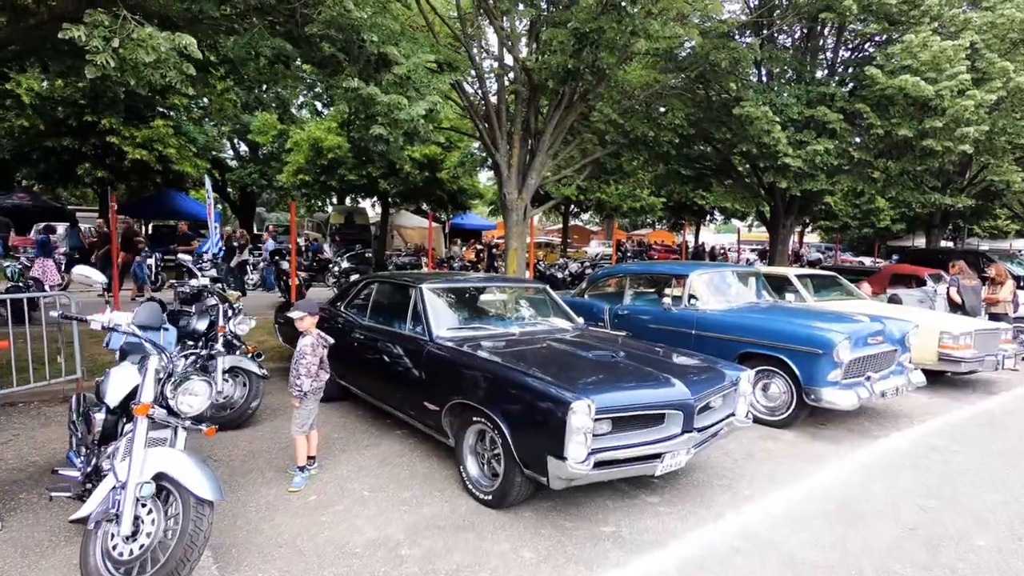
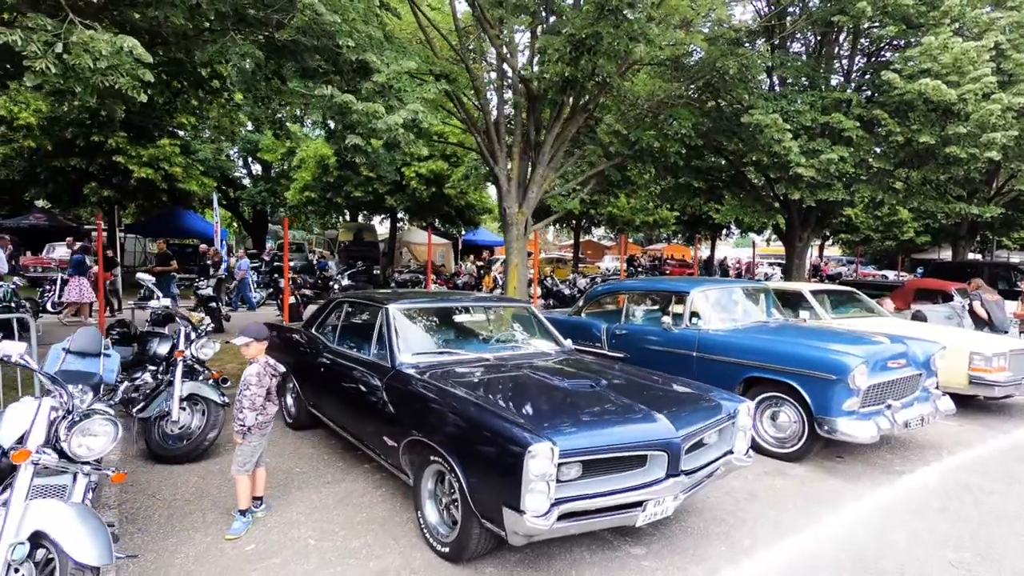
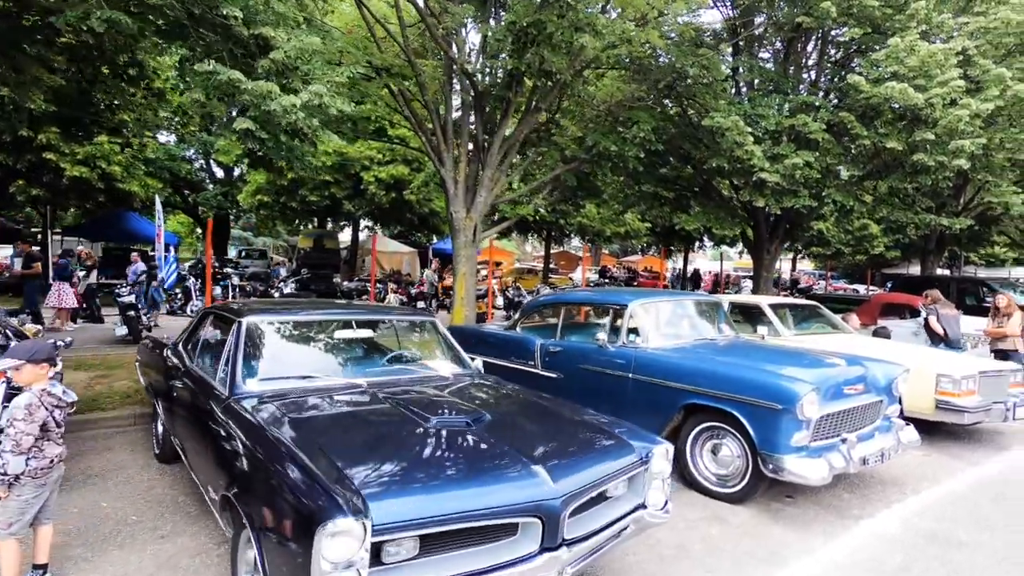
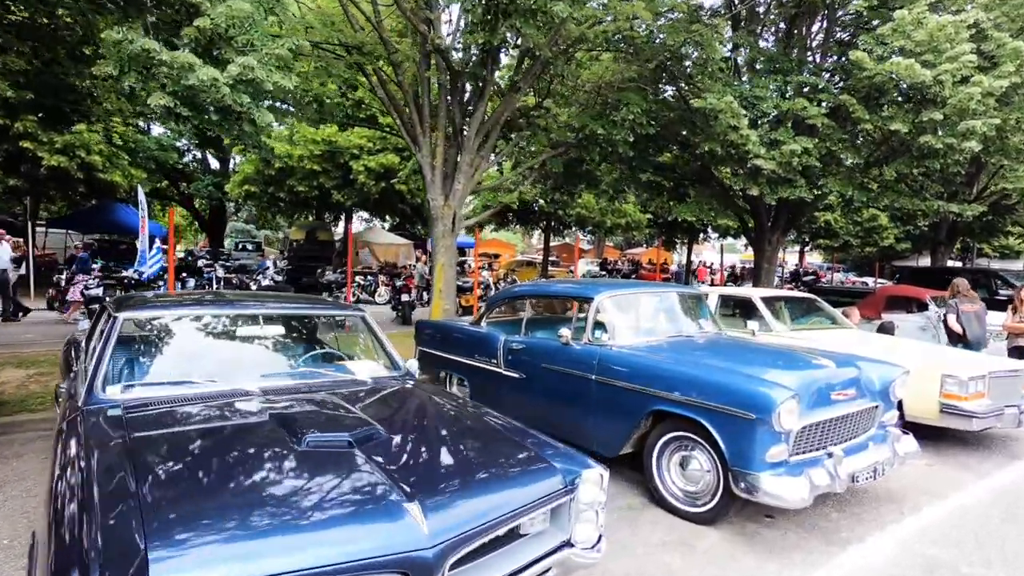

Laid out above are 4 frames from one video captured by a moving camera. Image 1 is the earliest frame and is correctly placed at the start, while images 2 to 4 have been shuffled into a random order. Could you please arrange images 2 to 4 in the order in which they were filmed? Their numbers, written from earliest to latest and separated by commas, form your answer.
2, 3, 4
